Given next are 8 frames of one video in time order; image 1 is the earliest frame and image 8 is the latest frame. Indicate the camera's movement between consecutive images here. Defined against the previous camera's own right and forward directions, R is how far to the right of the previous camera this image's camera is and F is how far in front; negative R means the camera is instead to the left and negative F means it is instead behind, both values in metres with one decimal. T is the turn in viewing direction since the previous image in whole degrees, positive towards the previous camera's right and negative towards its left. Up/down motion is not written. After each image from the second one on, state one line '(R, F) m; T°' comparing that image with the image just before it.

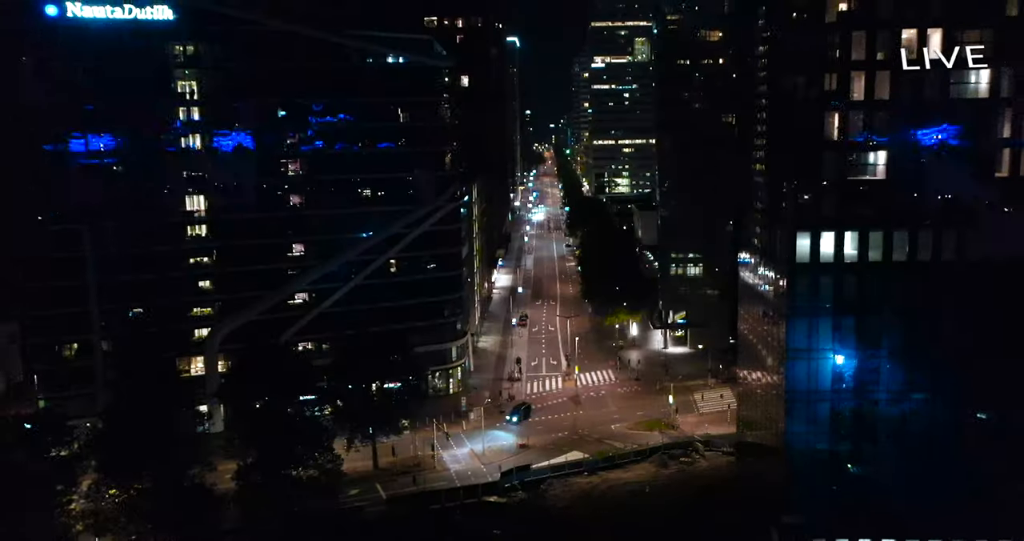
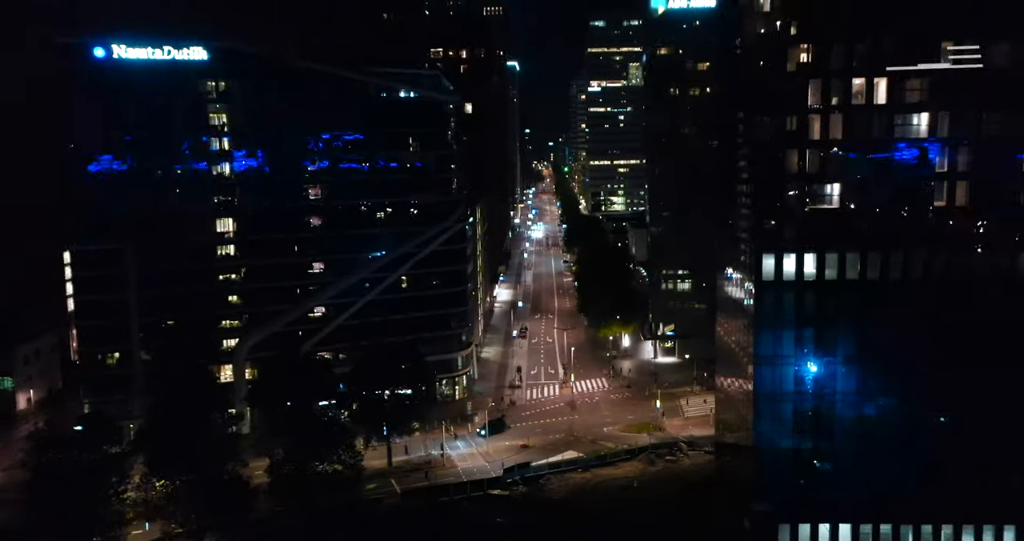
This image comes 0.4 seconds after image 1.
(-0.1, -2.2) m; 0°
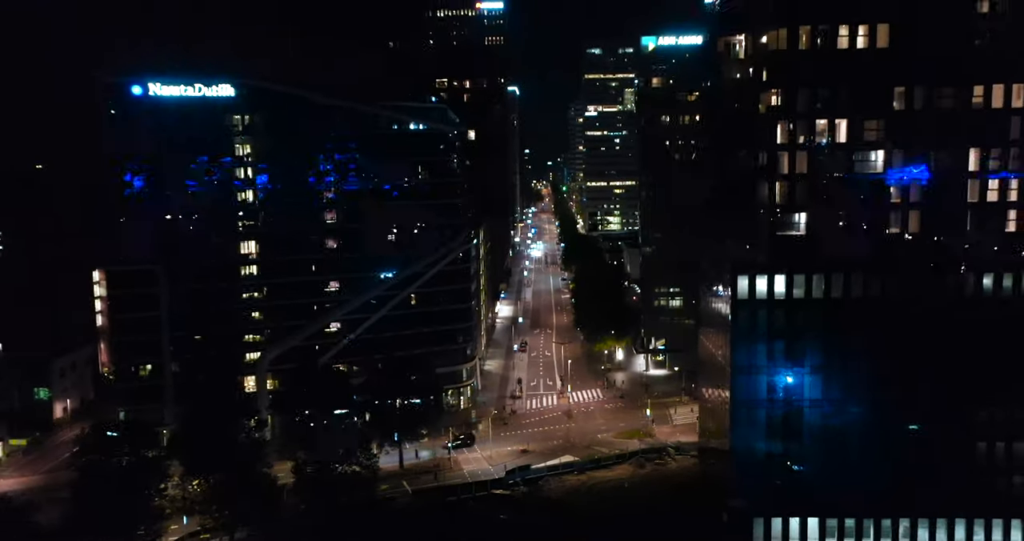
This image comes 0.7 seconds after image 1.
(-0.1, -2.1) m; 0°
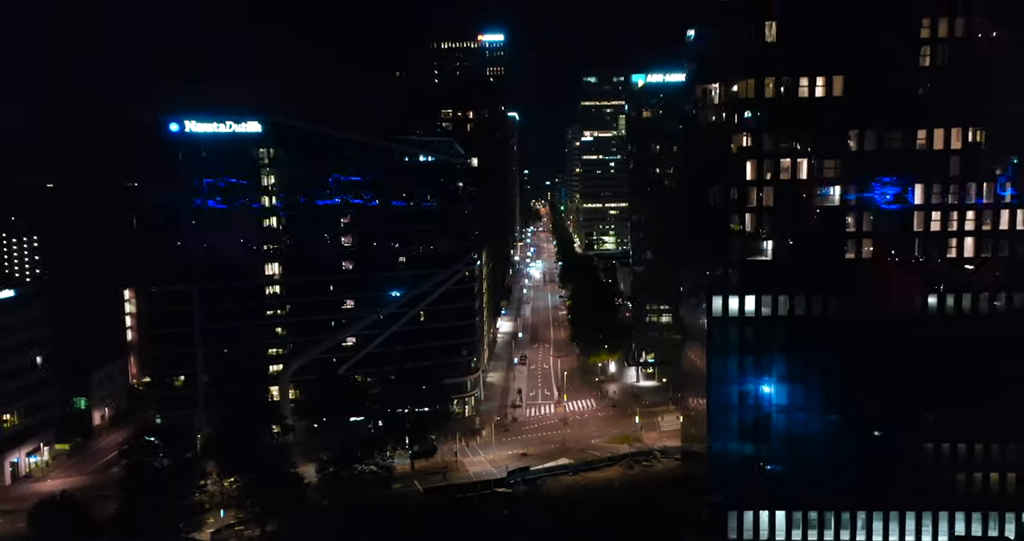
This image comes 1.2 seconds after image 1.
(-0.1, -2.6) m; 0°
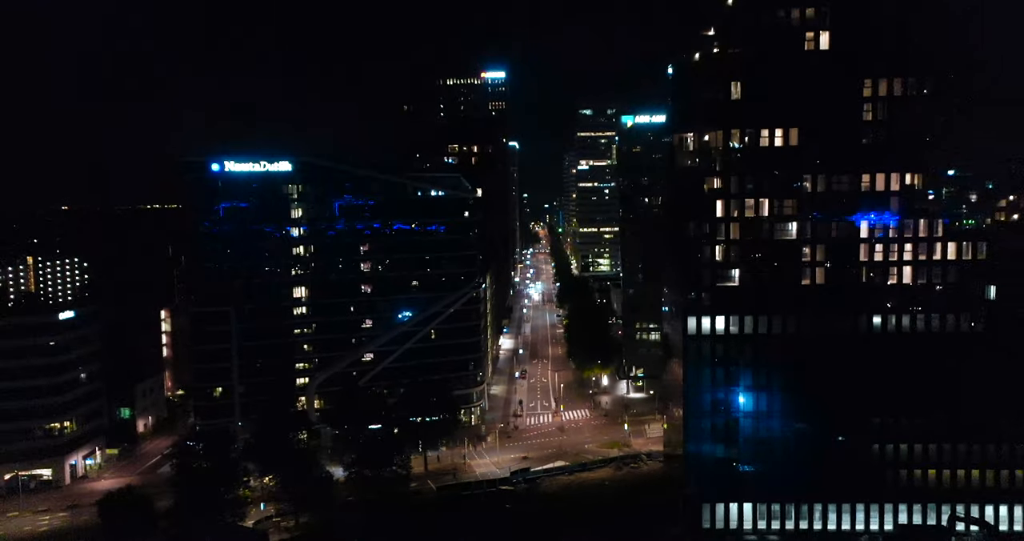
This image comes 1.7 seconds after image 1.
(-0.1, -3.5) m; 0°
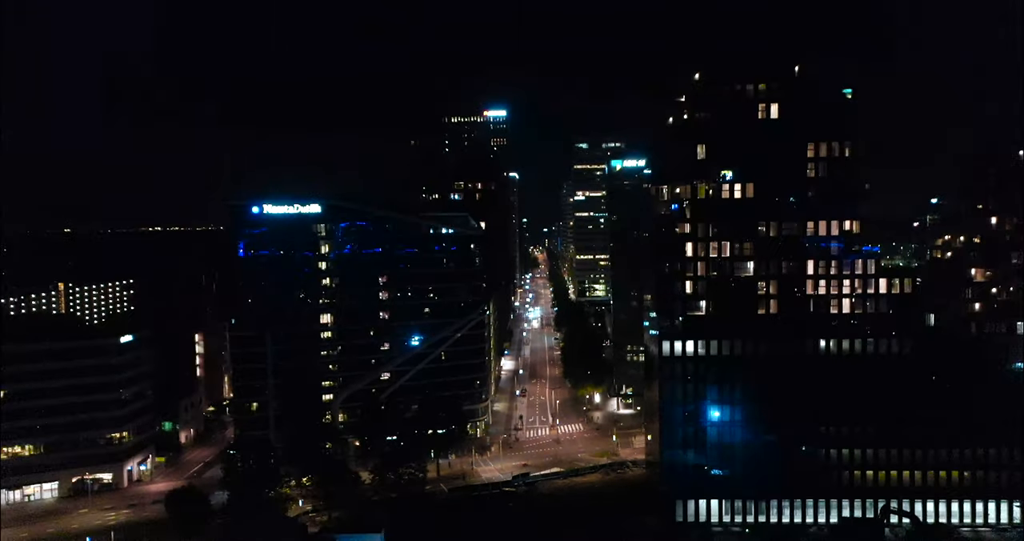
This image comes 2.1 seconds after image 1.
(-0.1, -4.5) m; 0°
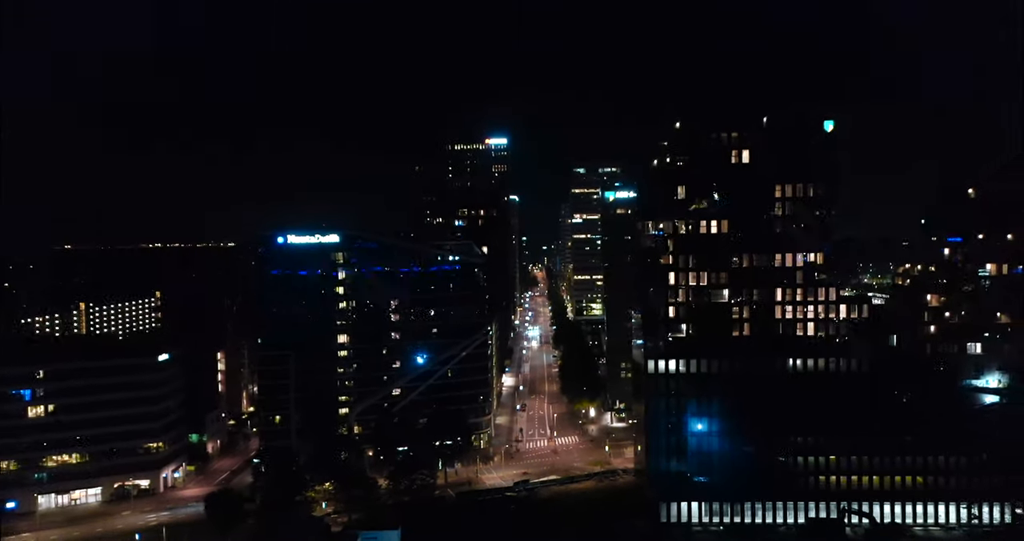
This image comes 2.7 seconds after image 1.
(-0.1, -3.6) m; 0°
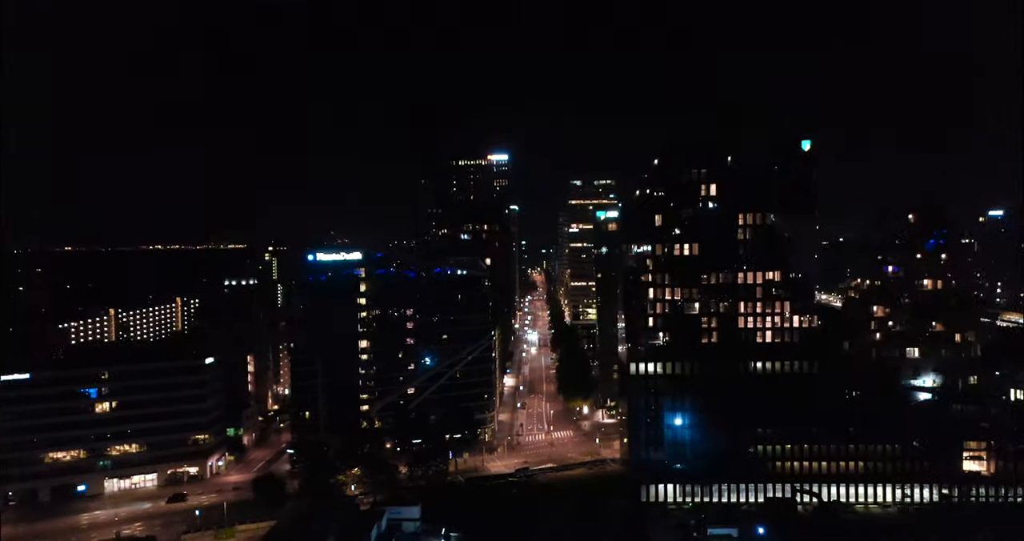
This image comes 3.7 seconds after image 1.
(-0.1, -5.4) m; 0°
